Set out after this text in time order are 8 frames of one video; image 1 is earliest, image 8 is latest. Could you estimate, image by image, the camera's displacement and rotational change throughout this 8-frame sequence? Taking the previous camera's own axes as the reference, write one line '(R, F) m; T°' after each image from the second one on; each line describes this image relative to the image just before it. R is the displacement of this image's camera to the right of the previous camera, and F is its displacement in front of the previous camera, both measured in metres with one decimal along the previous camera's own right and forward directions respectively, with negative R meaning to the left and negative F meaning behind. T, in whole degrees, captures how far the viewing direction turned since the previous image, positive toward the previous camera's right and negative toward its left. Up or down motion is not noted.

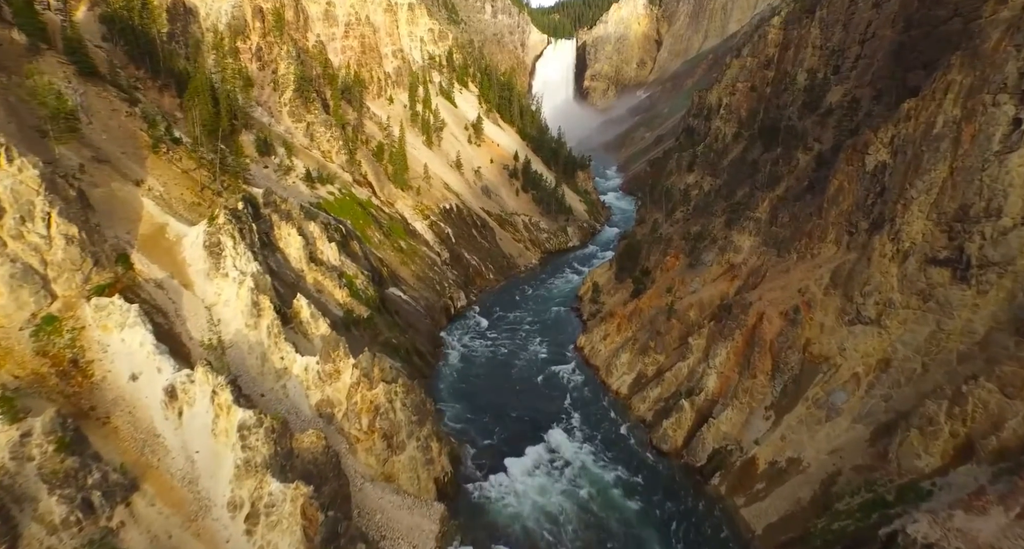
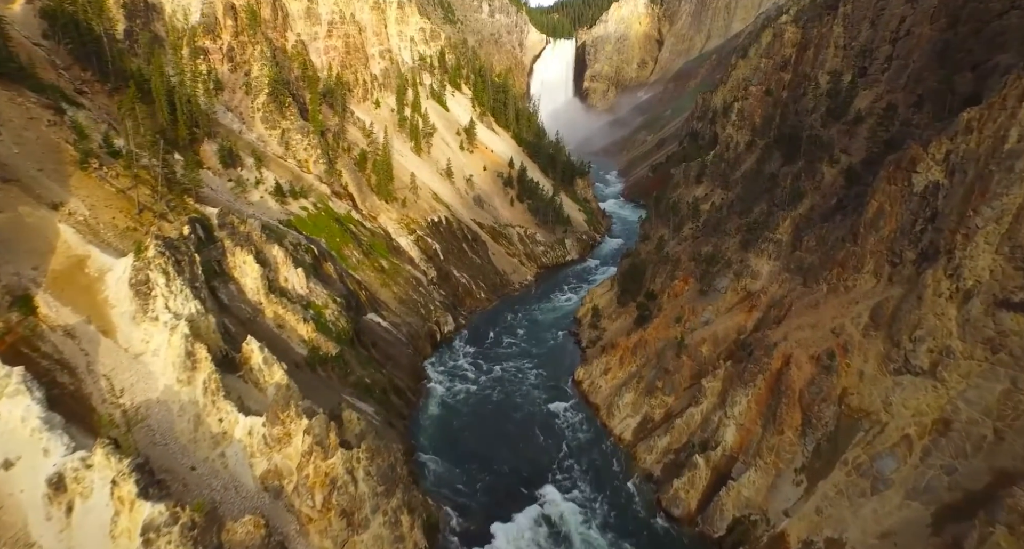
(+0.6, +4.2) m; 0°
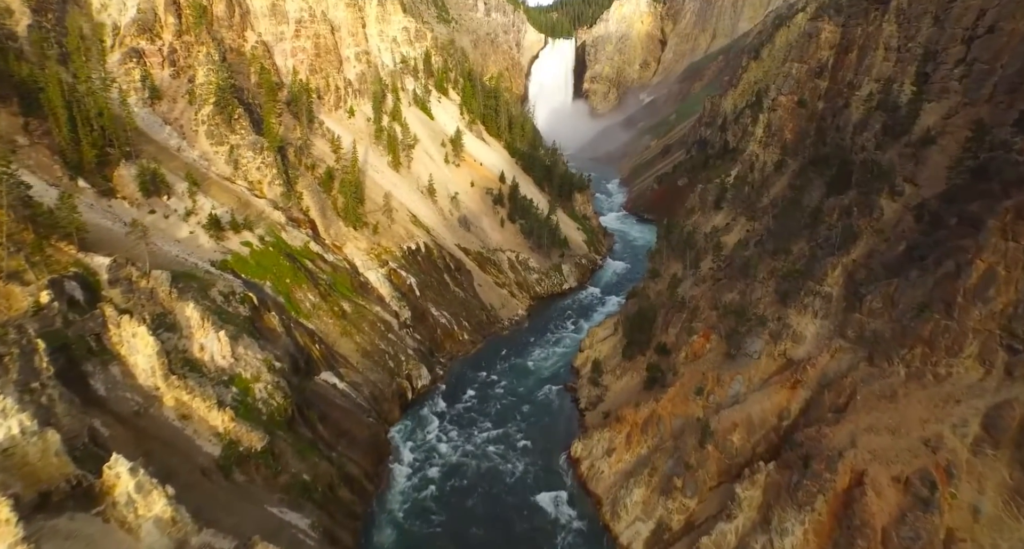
(+0.9, +6.9) m; 0°
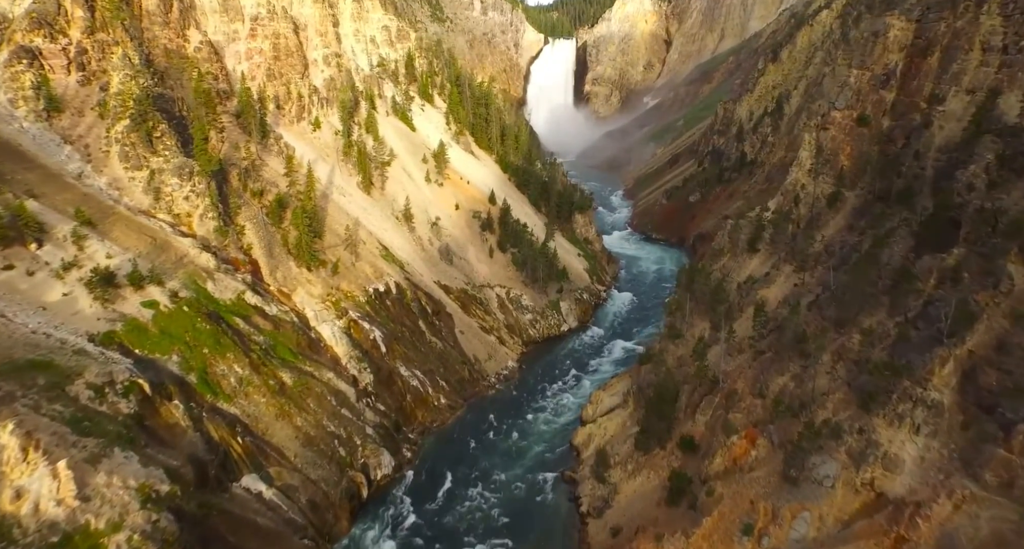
(+0.9, +7.9) m; 0°
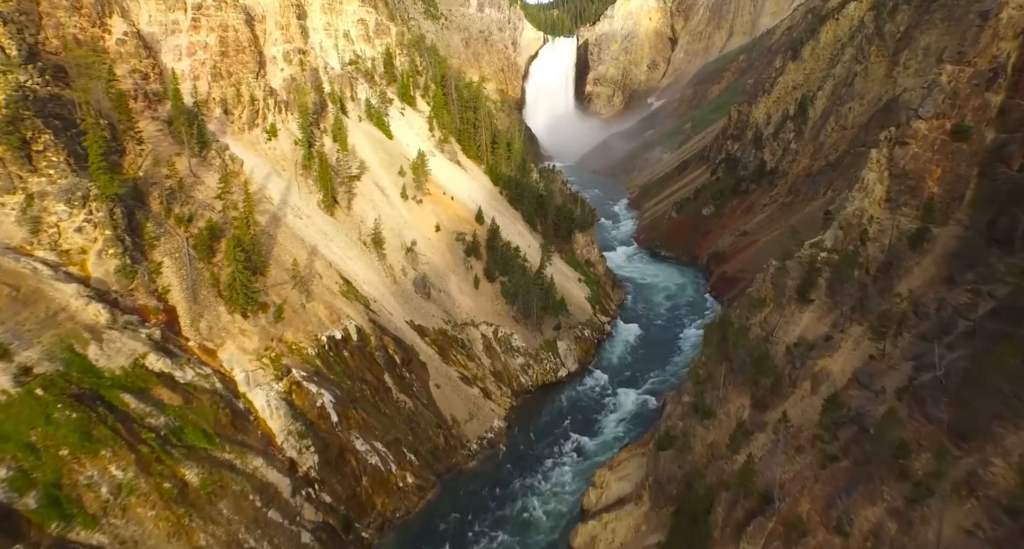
(+0.8, +7.4) m; 0°
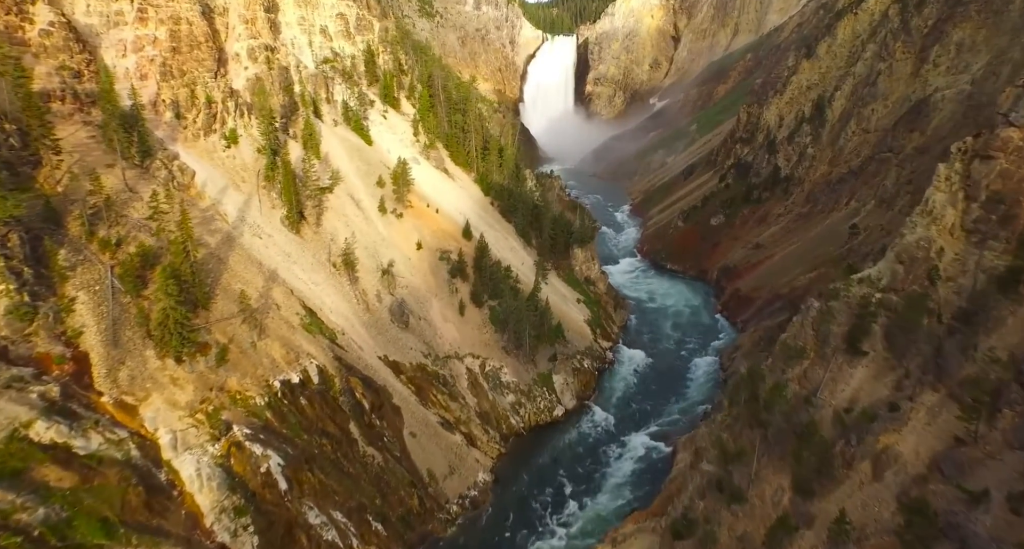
(+0.7, +4.9) m; 0°
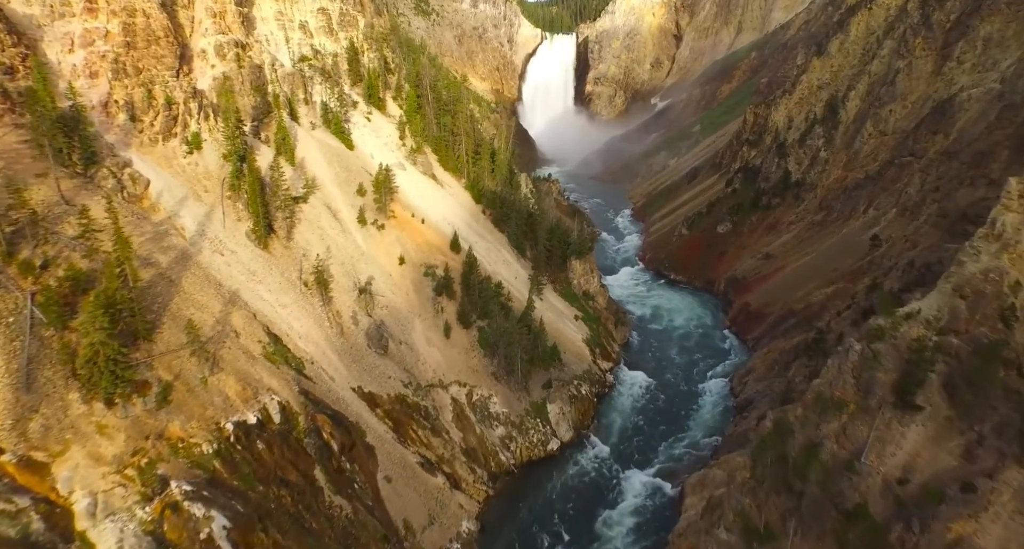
(+0.6, +3.5) m; 0°
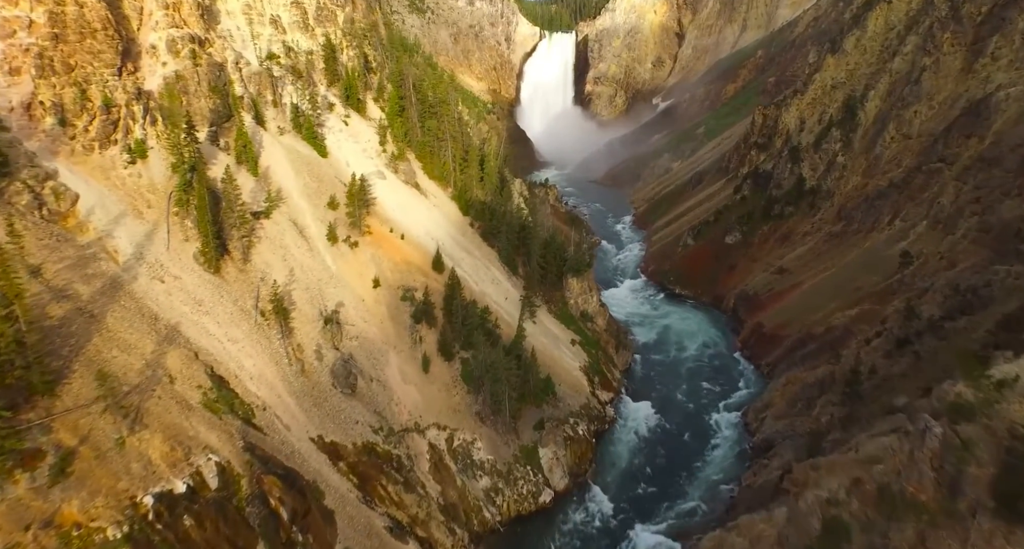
(+0.7, +4.2) m; 0°
